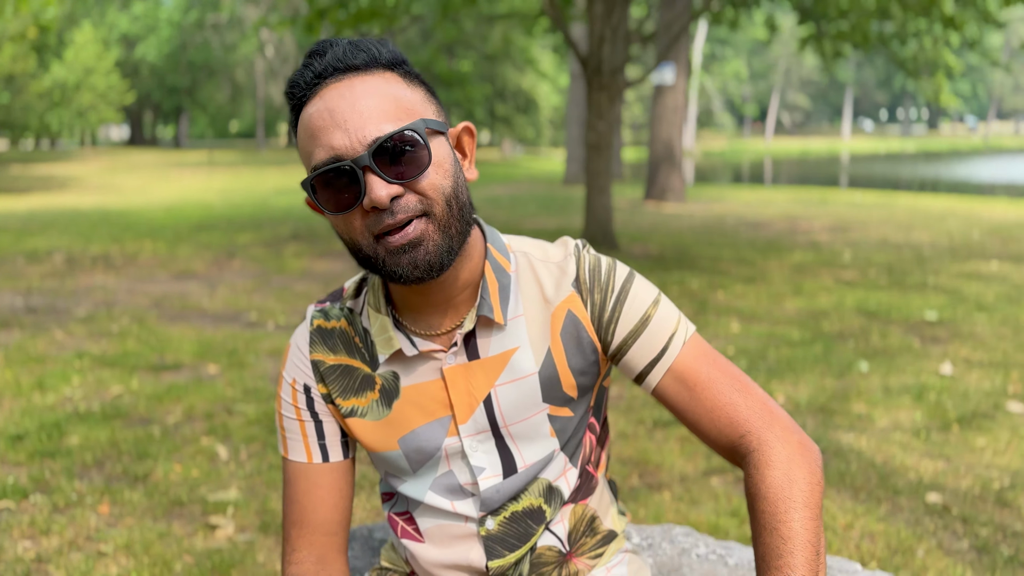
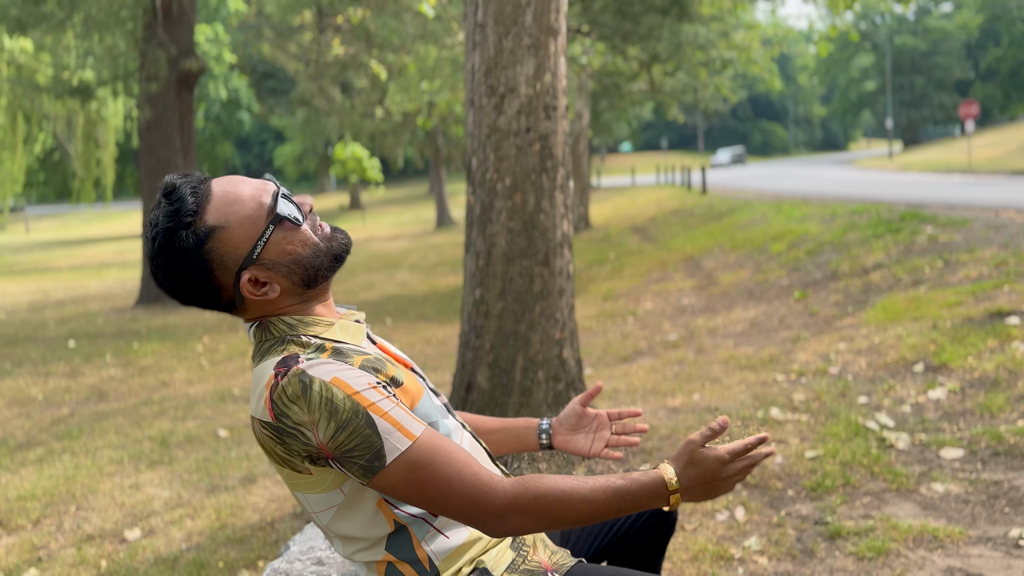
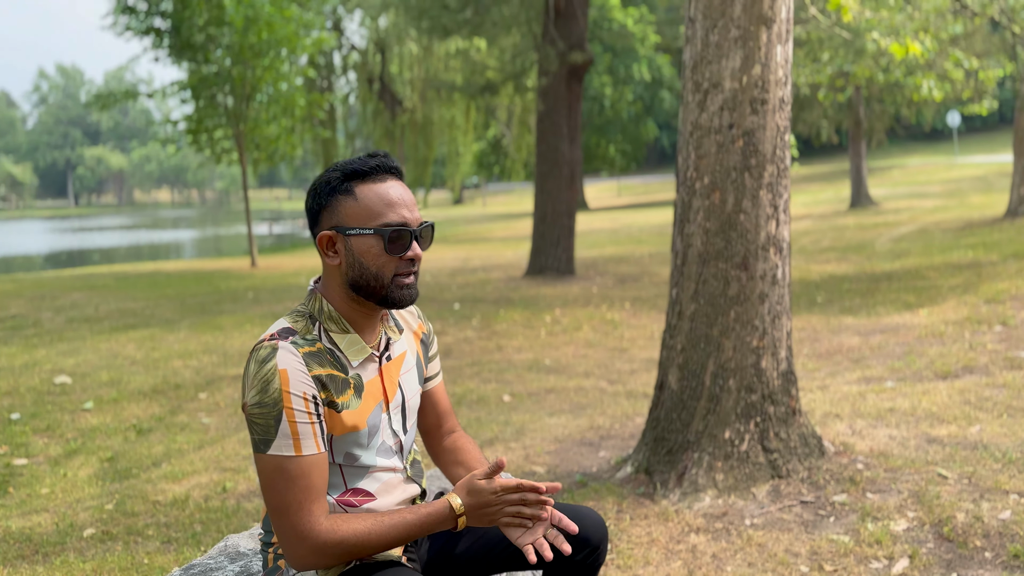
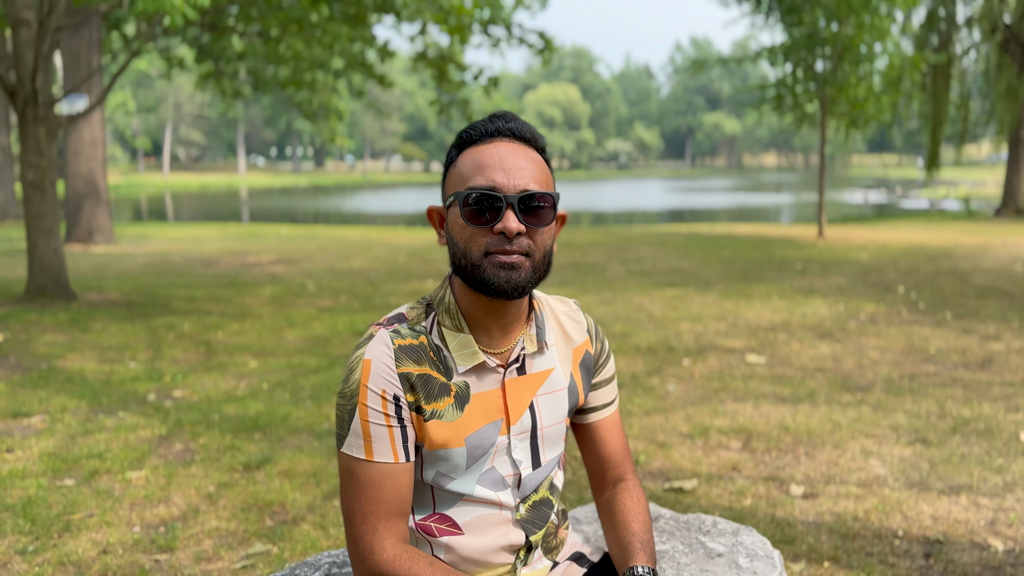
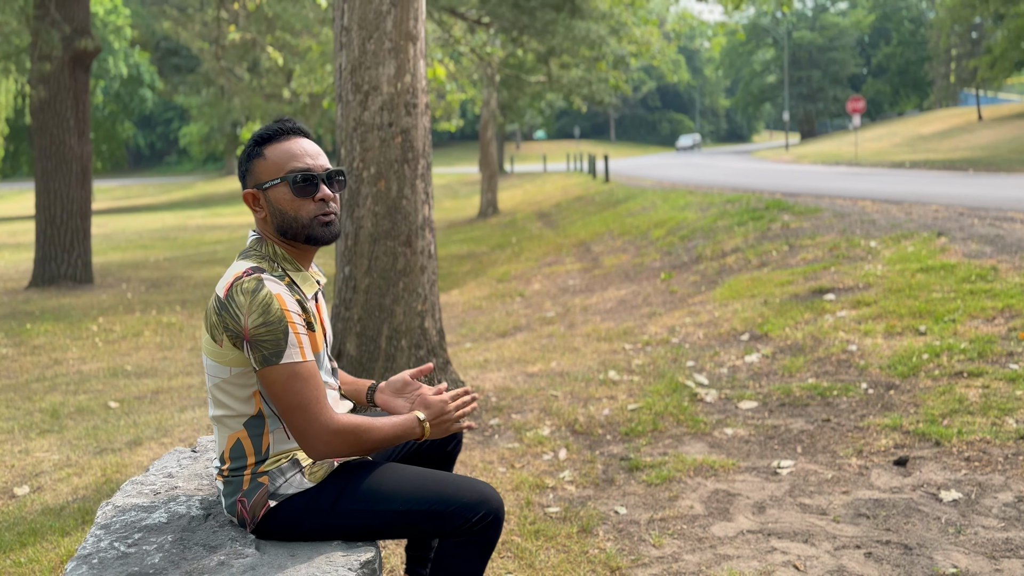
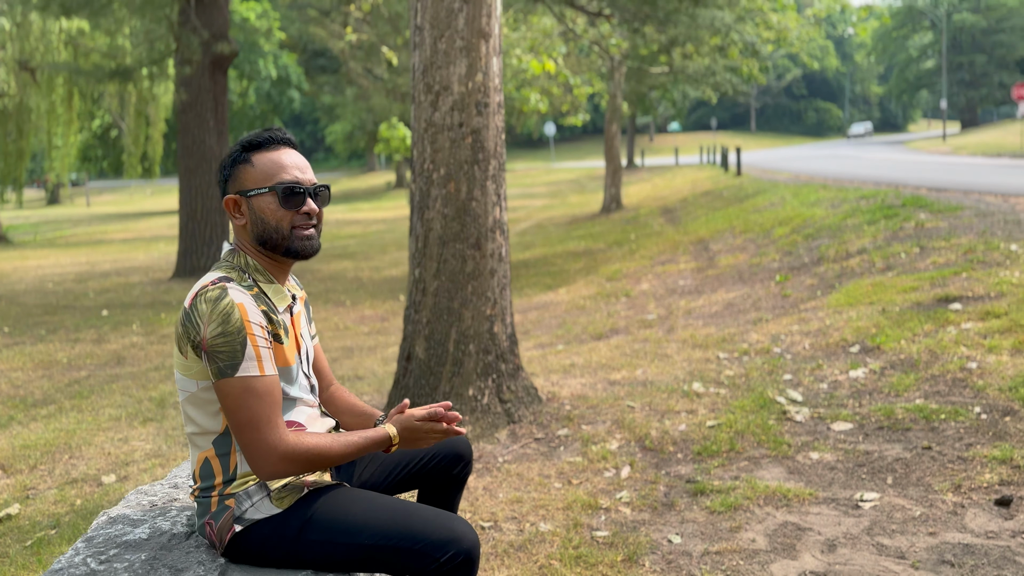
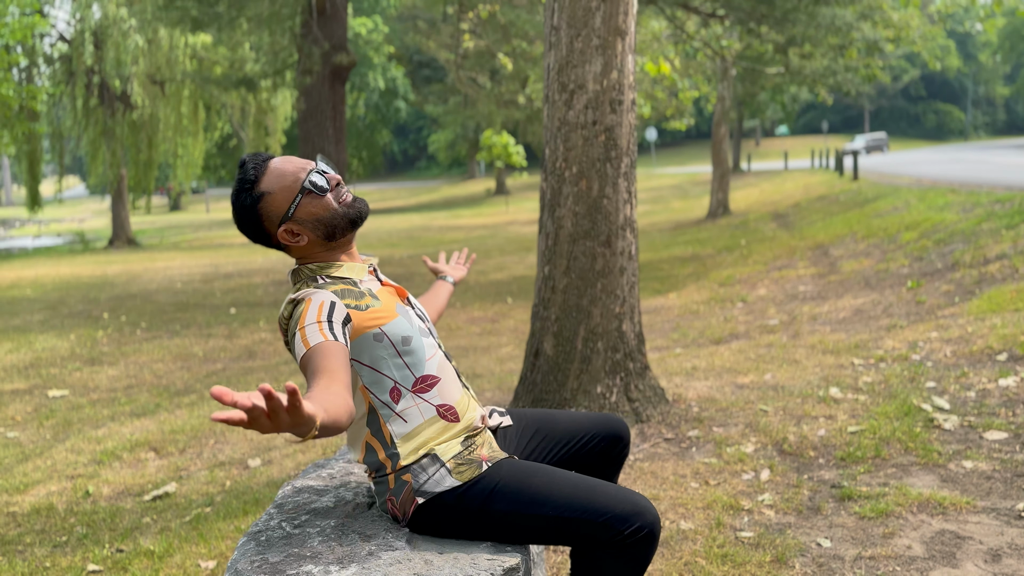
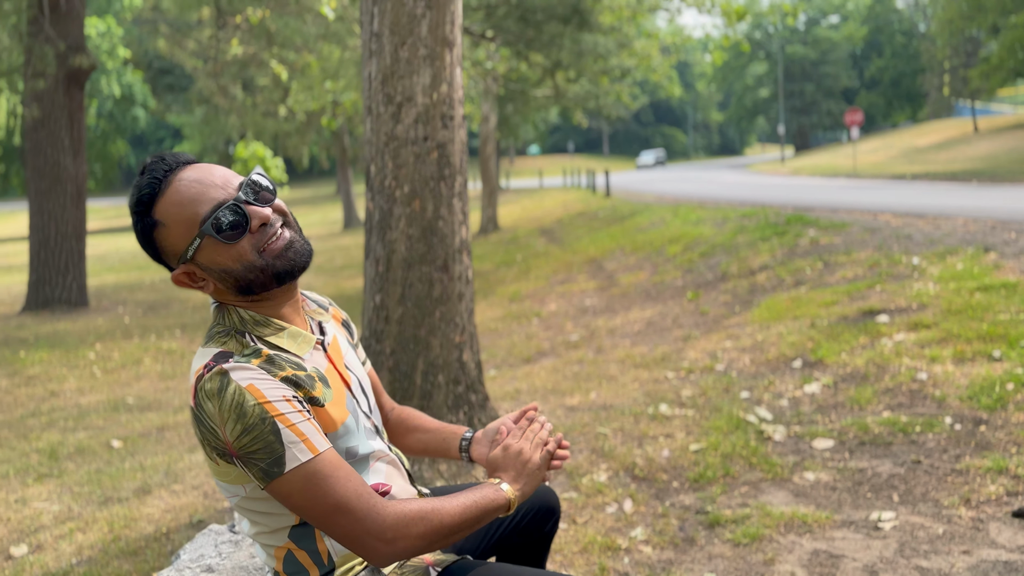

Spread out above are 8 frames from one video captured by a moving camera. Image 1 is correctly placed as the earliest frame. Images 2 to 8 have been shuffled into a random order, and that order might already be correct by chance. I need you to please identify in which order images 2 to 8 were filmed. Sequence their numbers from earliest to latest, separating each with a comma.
4, 3, 6, 5, 8, 2, 7
